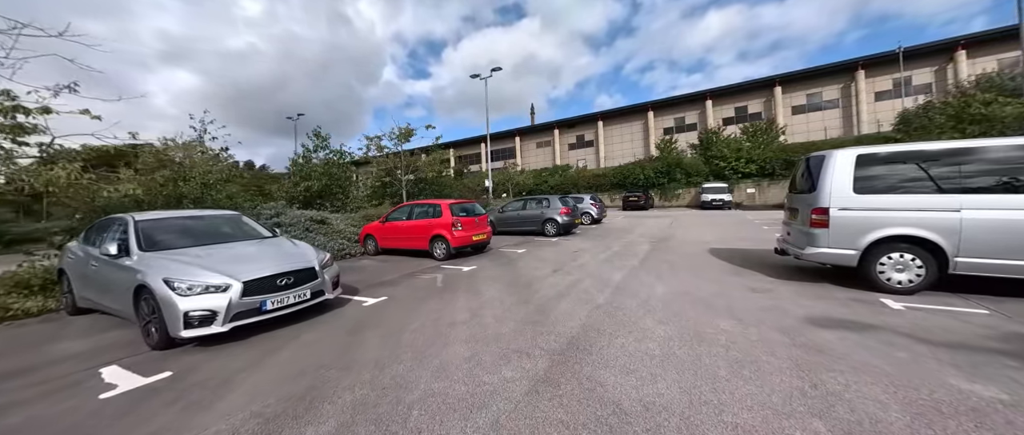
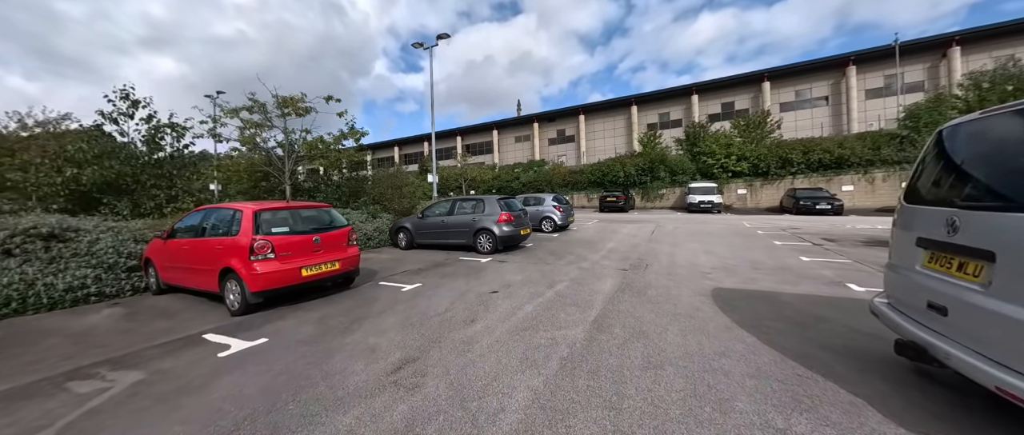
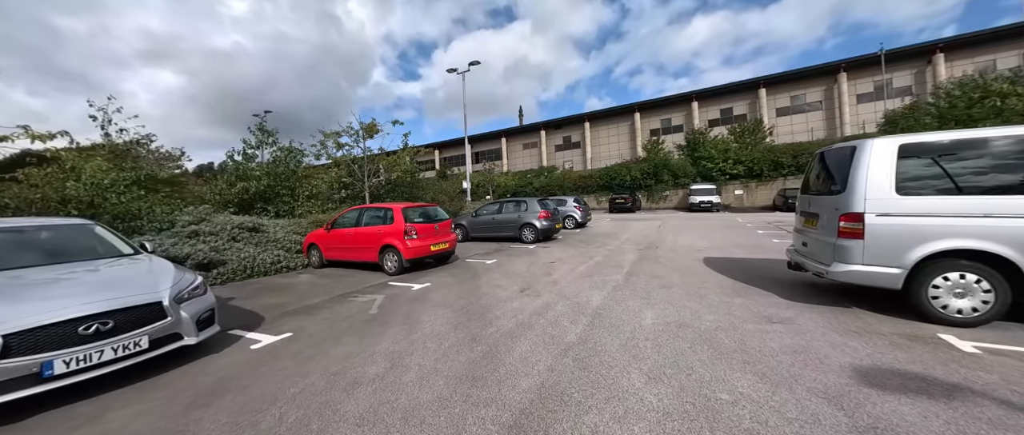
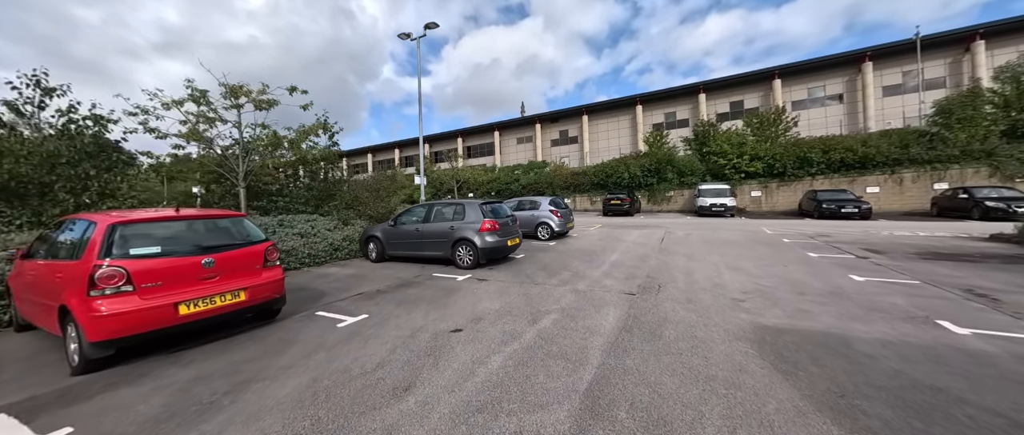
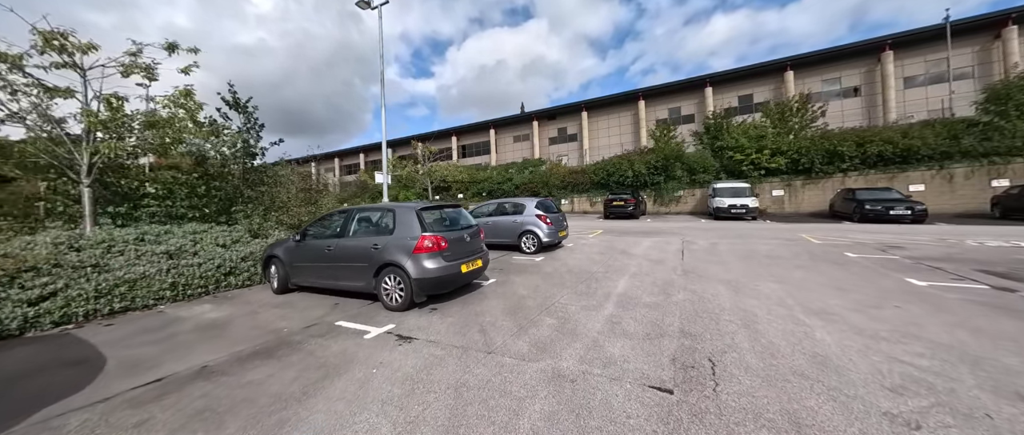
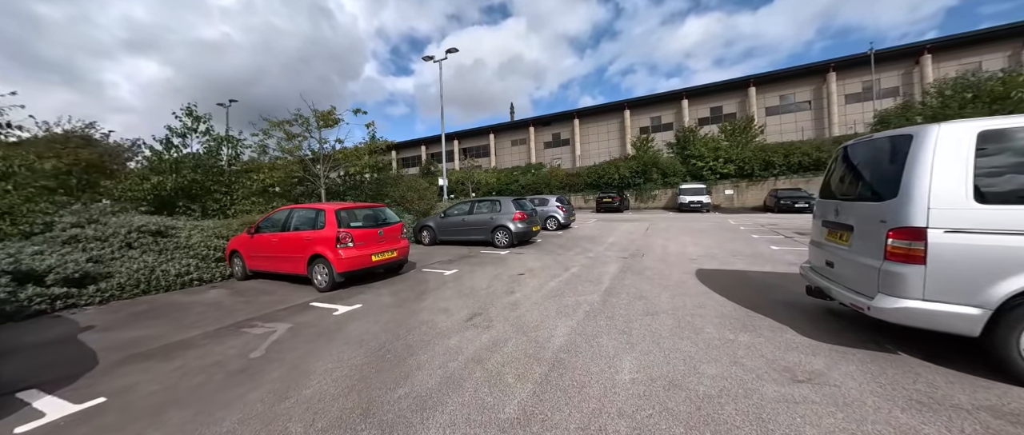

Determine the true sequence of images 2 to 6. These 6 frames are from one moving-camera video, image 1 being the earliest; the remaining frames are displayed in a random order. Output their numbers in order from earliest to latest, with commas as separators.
3, 6, 2, 4, 5
